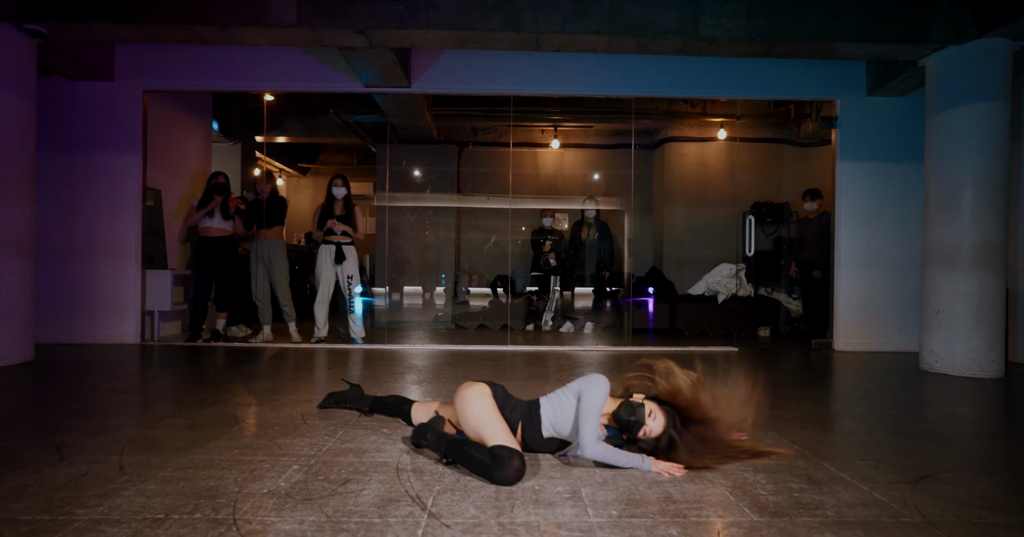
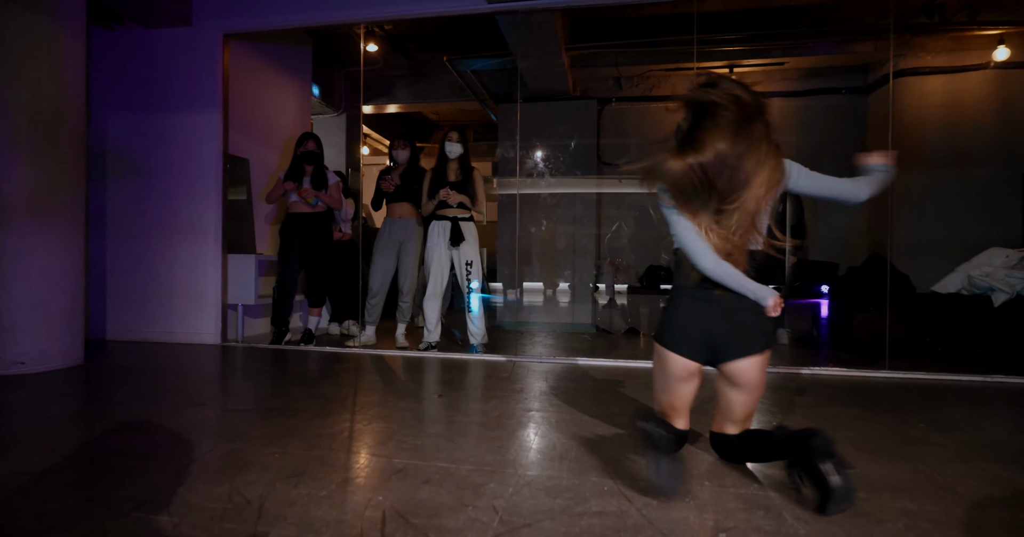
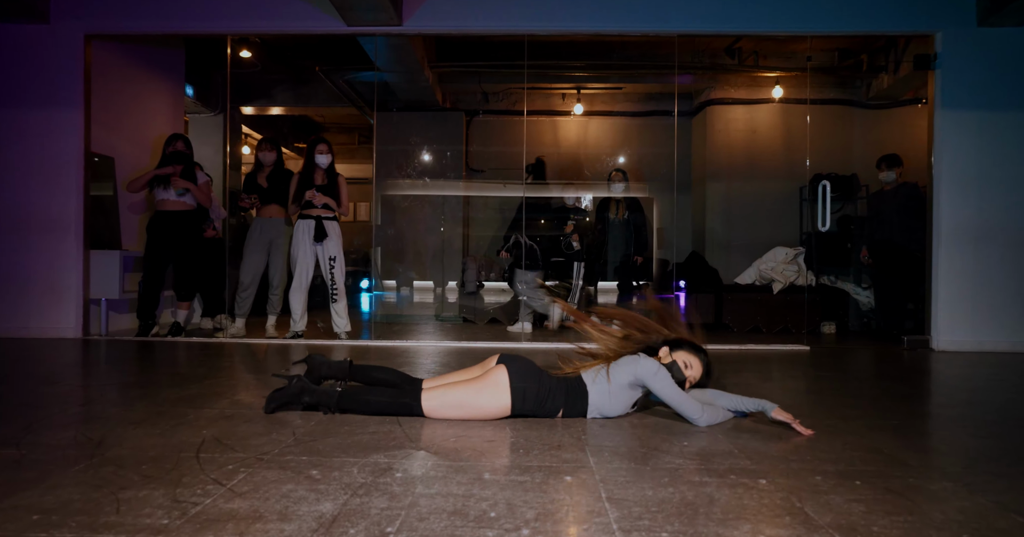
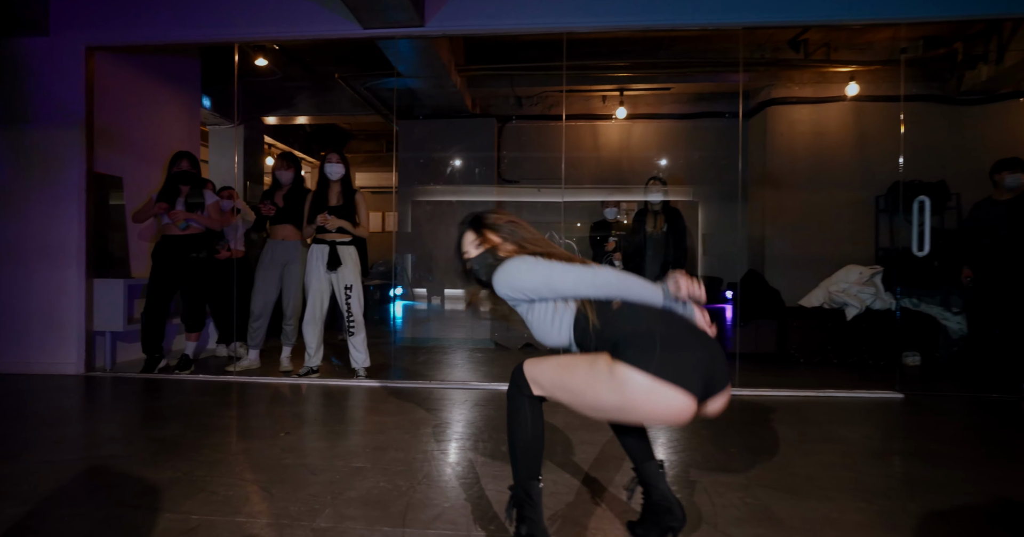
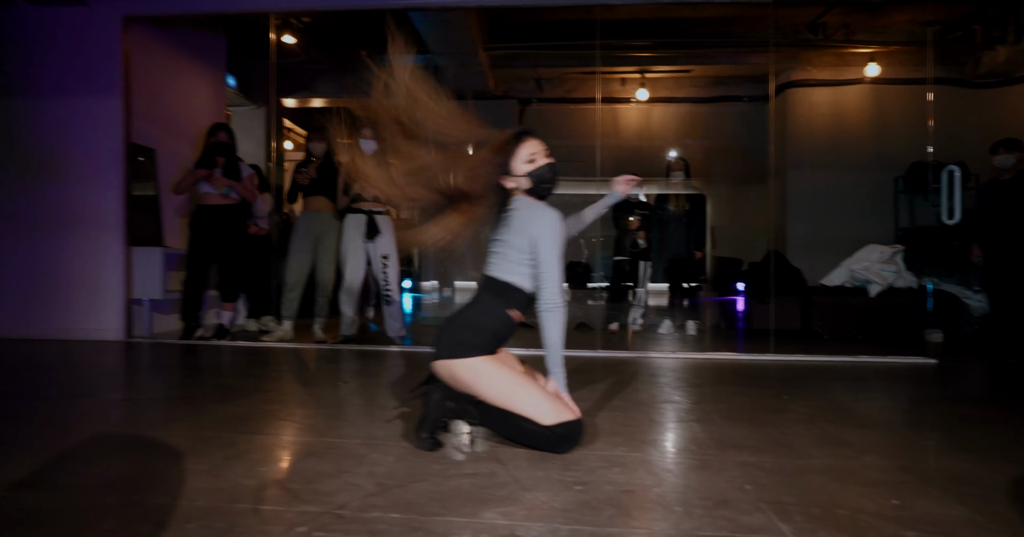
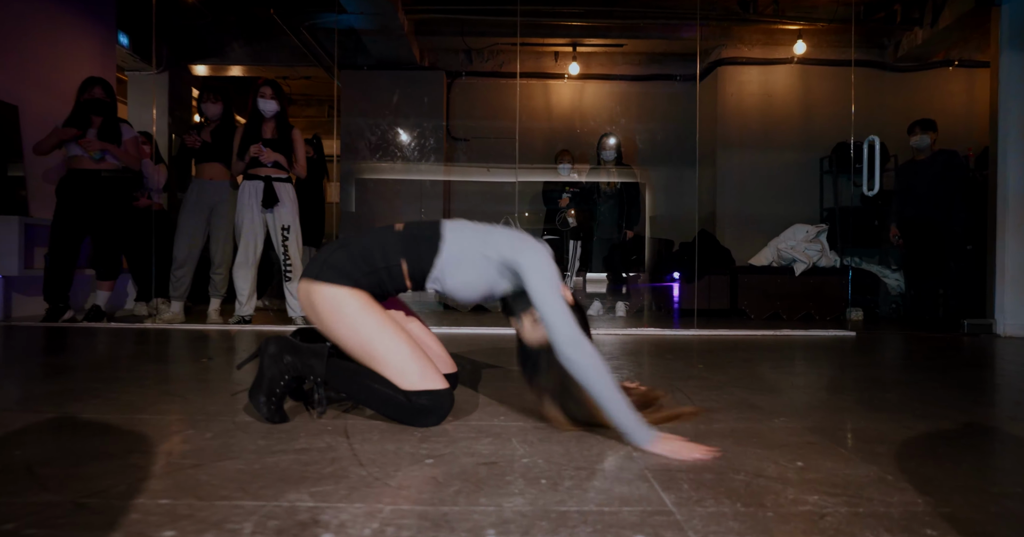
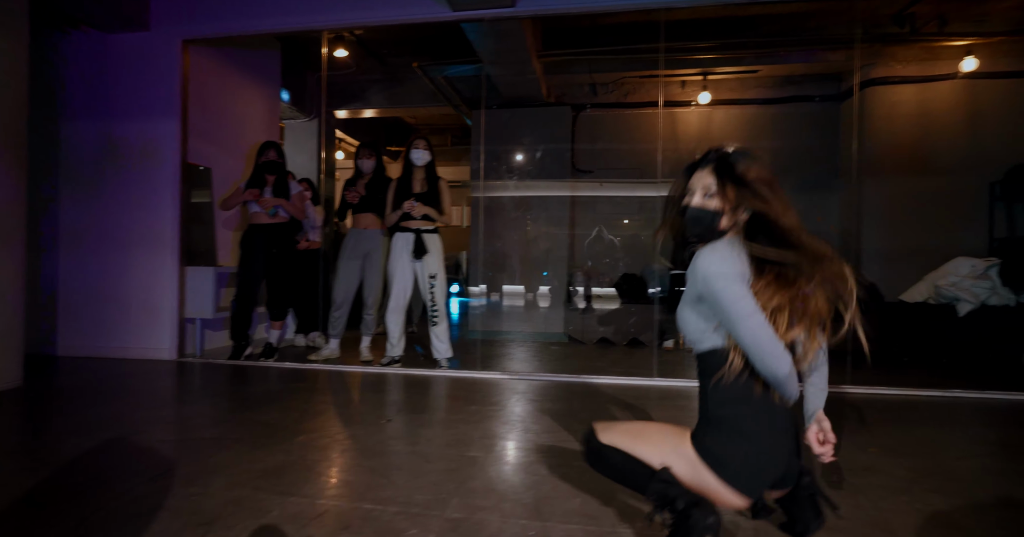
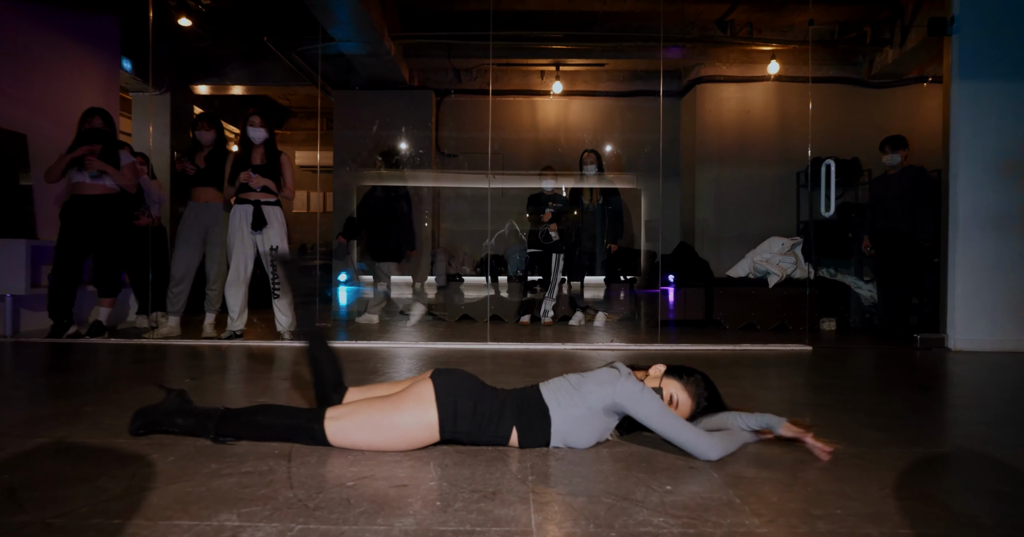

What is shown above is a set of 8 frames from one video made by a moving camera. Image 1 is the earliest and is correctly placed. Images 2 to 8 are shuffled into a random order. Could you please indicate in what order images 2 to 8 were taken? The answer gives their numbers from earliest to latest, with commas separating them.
3, 8, 6, 5, 2, 7, 4
